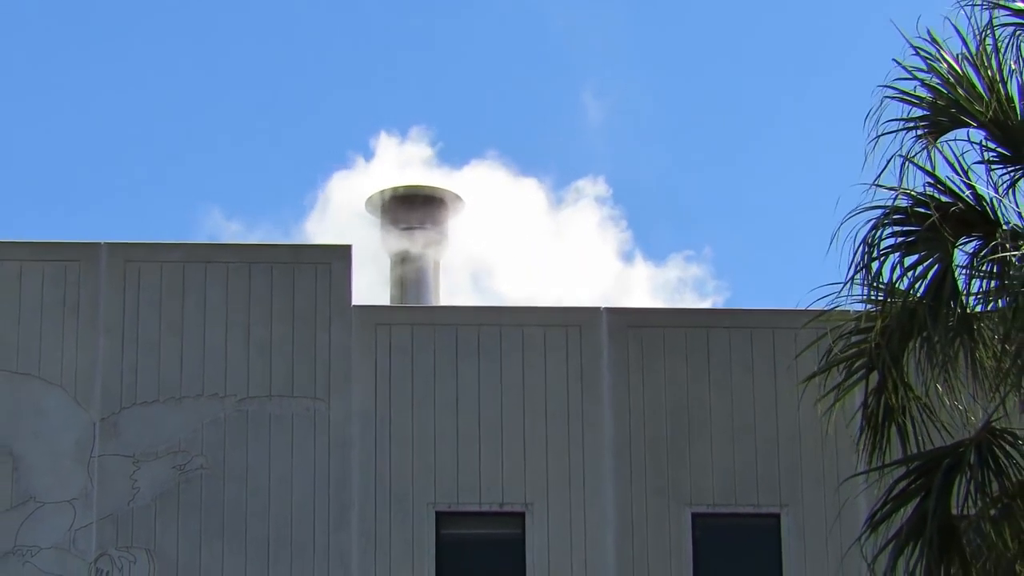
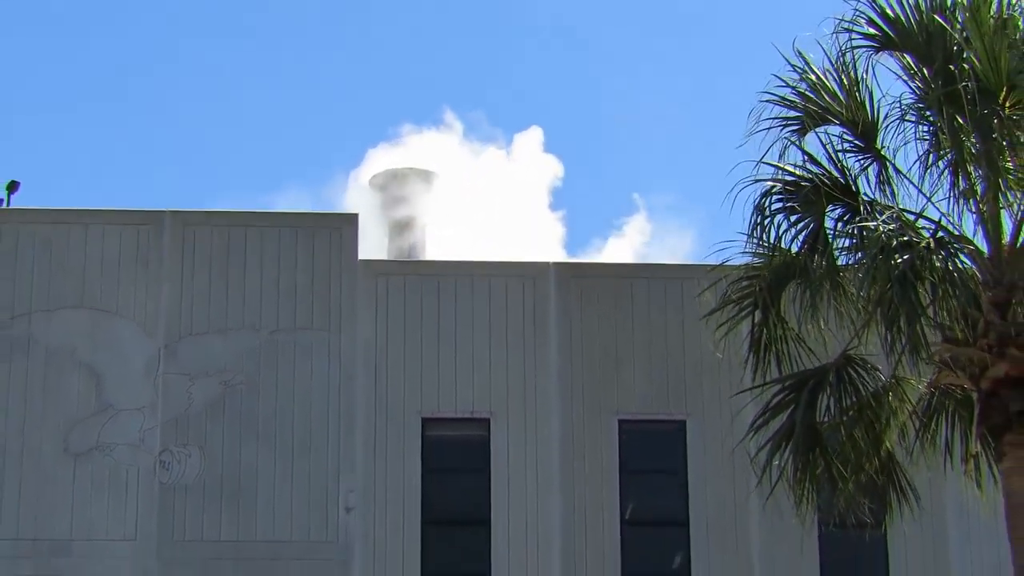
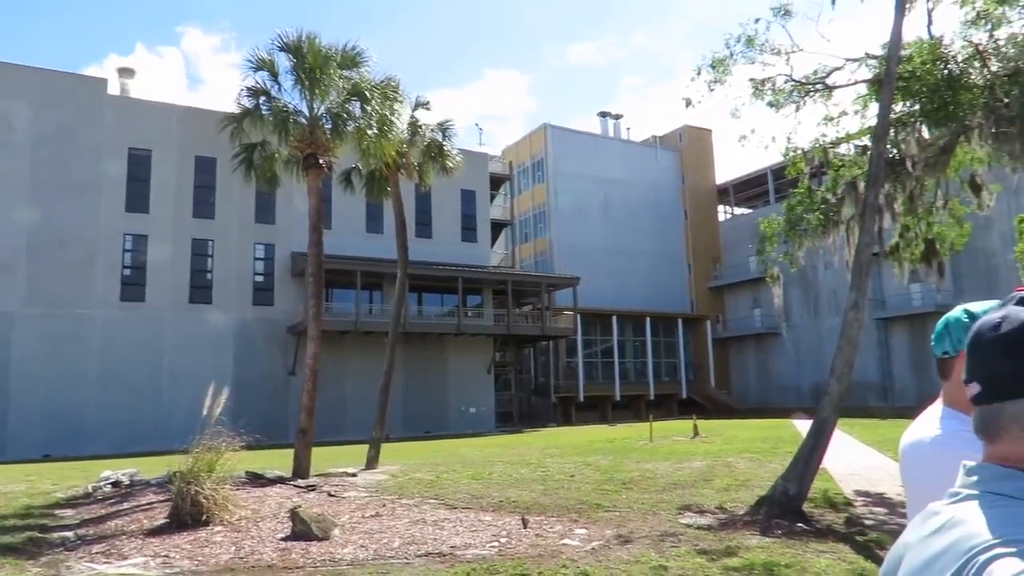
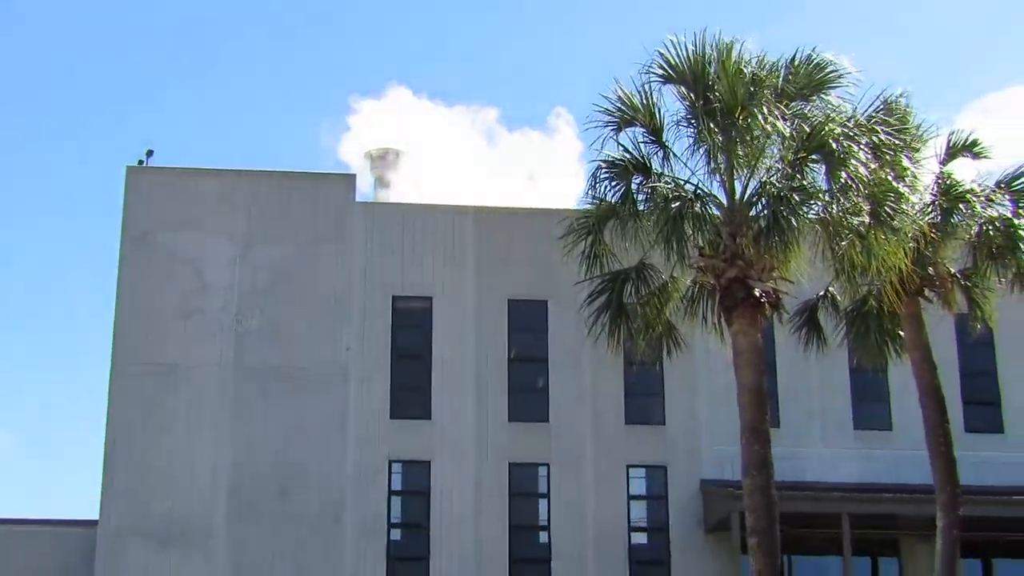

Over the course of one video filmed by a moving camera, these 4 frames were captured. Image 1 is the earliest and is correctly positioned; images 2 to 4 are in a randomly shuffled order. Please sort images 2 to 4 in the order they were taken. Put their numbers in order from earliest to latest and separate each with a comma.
2, 4, 3
